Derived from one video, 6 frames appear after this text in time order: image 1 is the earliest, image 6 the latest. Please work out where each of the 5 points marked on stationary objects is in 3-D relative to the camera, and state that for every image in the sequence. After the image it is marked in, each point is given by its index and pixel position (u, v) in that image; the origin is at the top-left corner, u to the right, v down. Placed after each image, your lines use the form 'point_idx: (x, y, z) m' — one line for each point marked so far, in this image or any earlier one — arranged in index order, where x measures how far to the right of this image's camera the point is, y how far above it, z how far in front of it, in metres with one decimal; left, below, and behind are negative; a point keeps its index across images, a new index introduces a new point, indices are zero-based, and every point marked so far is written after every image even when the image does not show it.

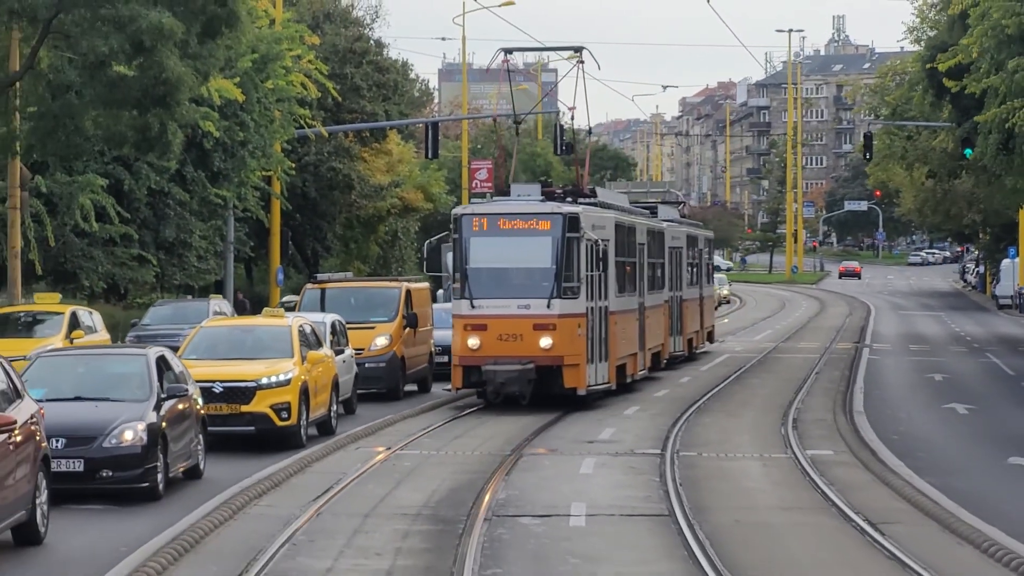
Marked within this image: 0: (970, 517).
0: (+2.6, -1.3, +12.6) m
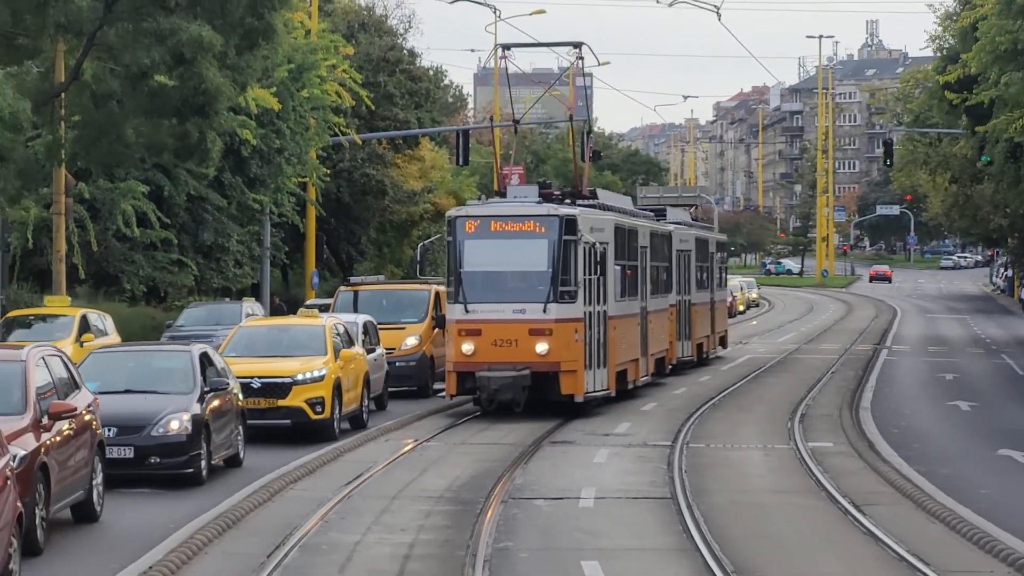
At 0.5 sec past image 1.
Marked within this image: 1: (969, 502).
0: (+2.7, -1.3, +13.7) m
1: (+2.9, -1.4, +14.1) m
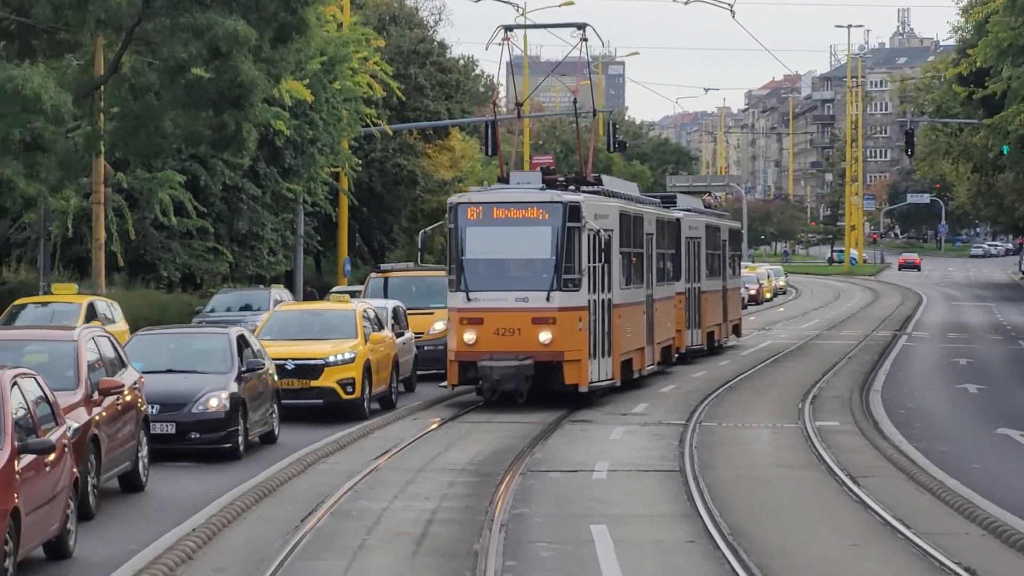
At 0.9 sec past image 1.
0: (+2.8, -1.2, +14.5) m
1: (+3.0, -1.3, +15.0) m
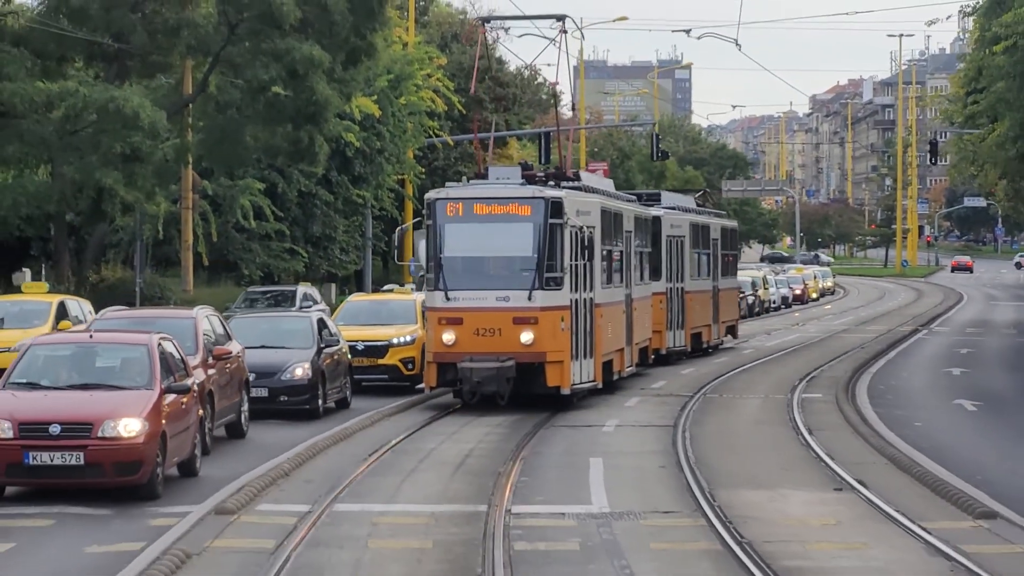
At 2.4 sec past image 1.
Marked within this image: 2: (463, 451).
0: (+3.0, -1.1, +18.1) m
1: (+3.2, -1.2, +18.5) m
2: (-0.3, -1.2, +16.1) m
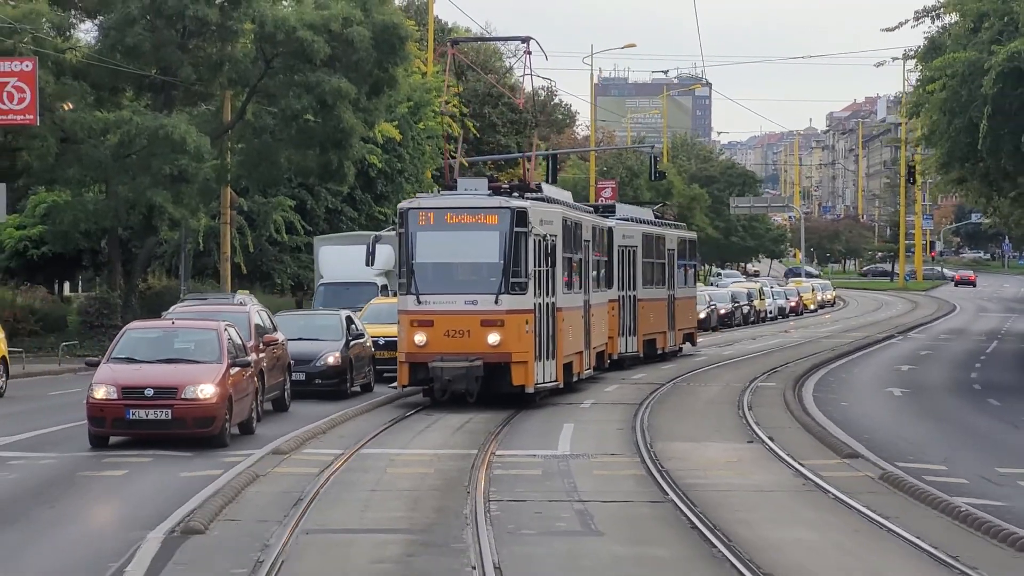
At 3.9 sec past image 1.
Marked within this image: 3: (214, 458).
0: (+2.9, -1.2, +22.0) m
1: (+3.2, -1.2, +22.5) m
2: (-0.4, -1.2, +20.0) m
3: (-2.2, -1.2, +16.1) m
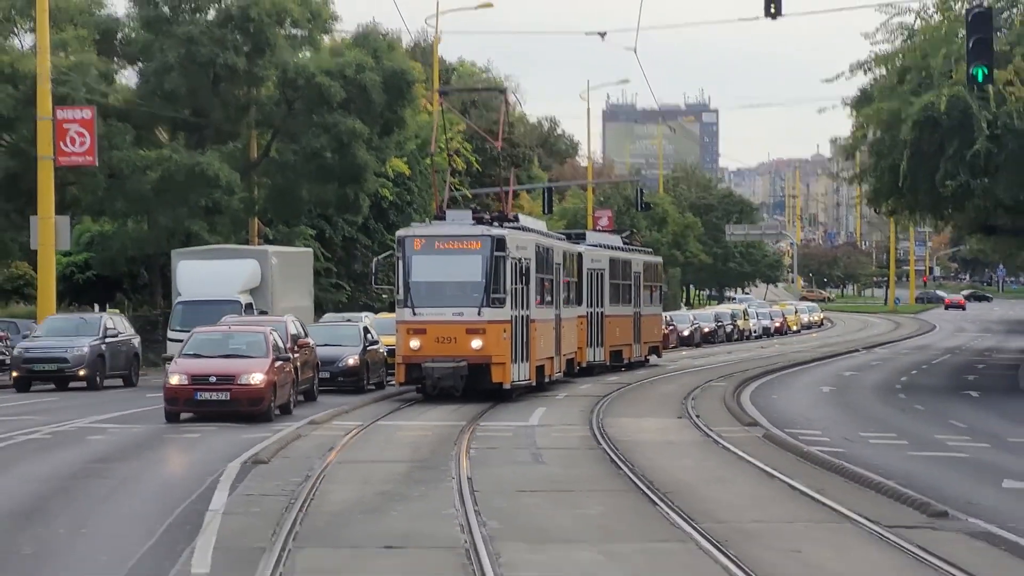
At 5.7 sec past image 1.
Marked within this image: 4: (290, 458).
0: (+2.8, -1.3, +26.8) m
1: (+3.0, -1.4, +27.2) m
2: (-0.6, -1.3, +24.8) m
3: (-2.3, -1.3, +21.0) m
4: (-1.7, -1.3, +16.6) m
